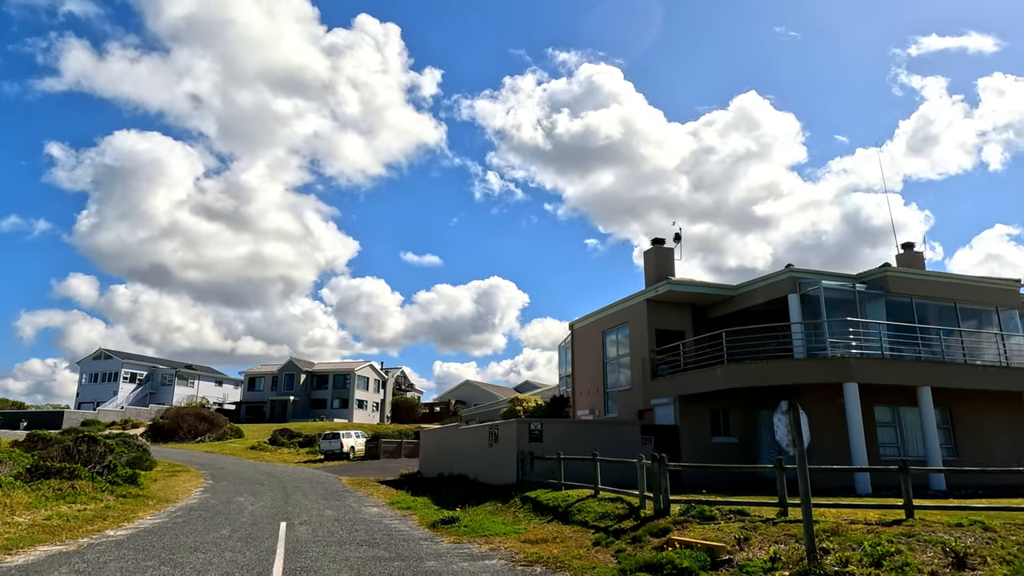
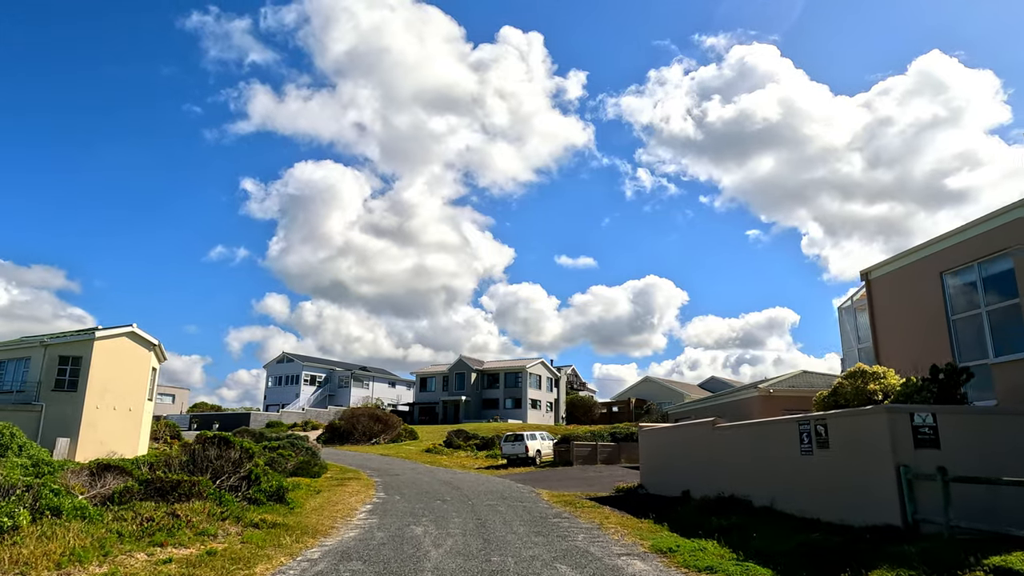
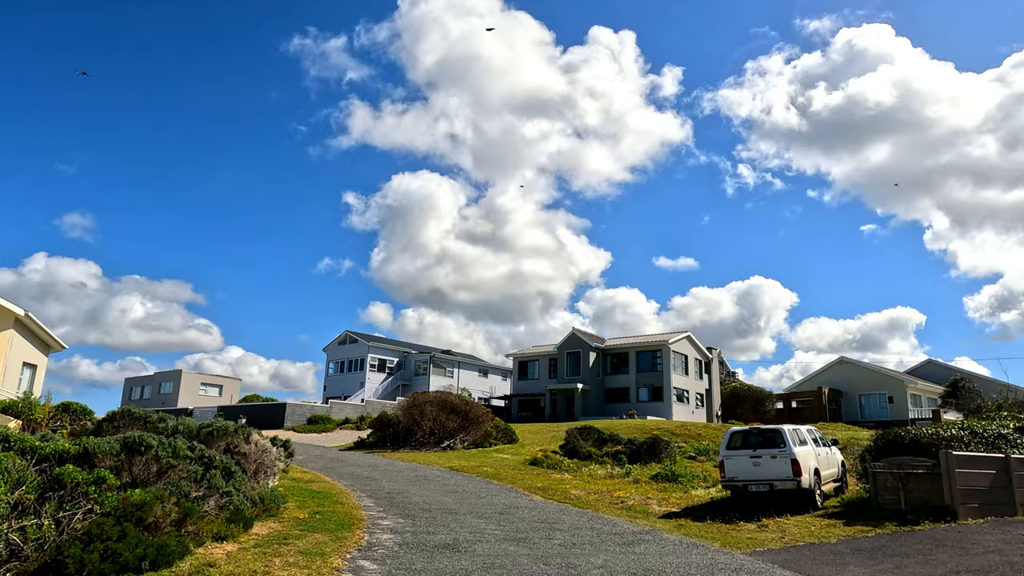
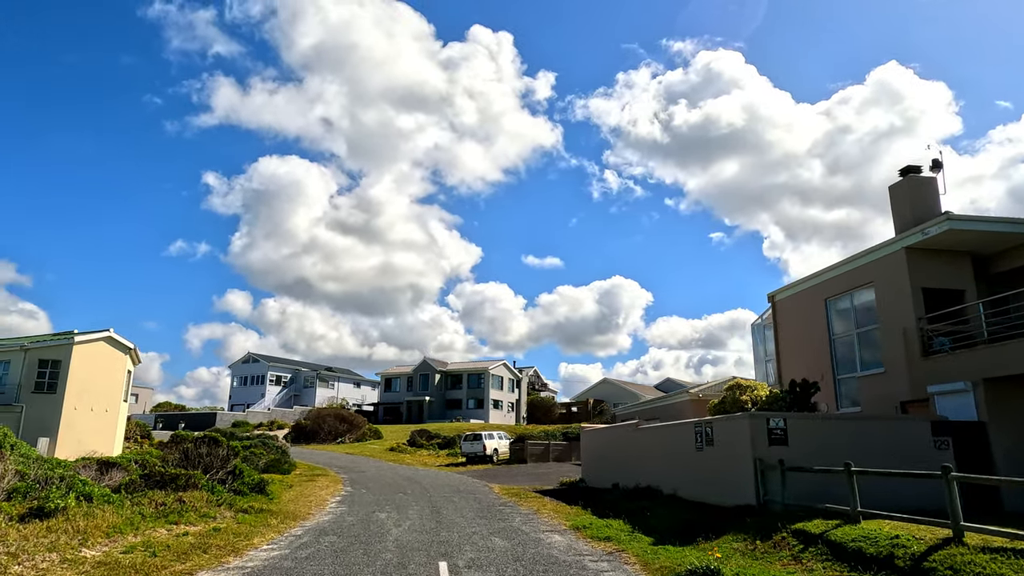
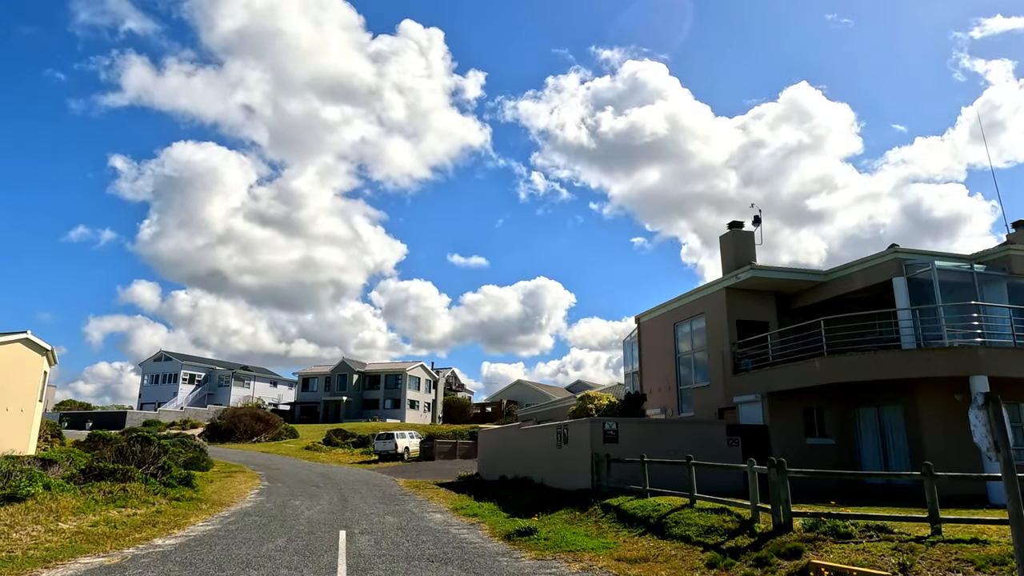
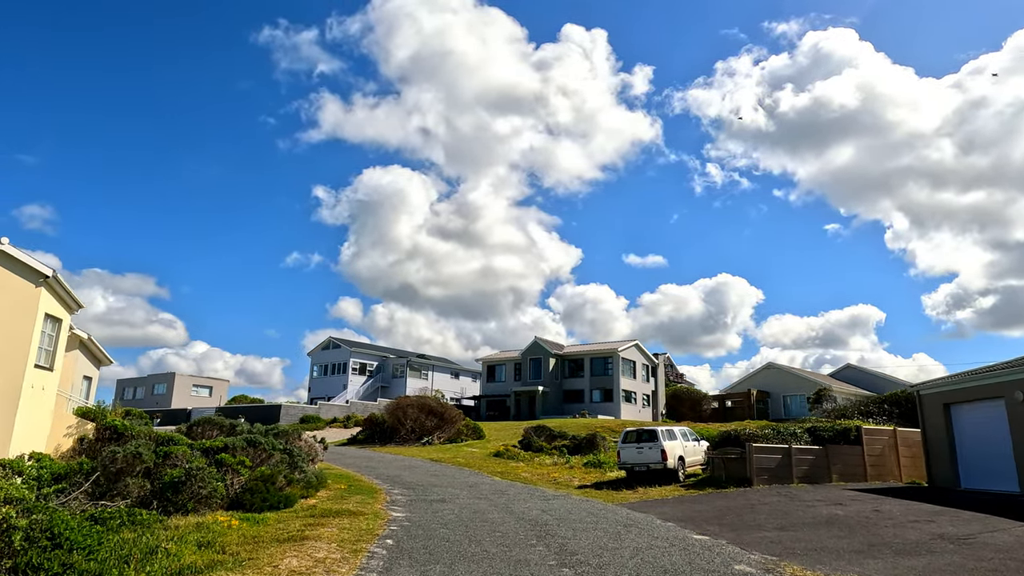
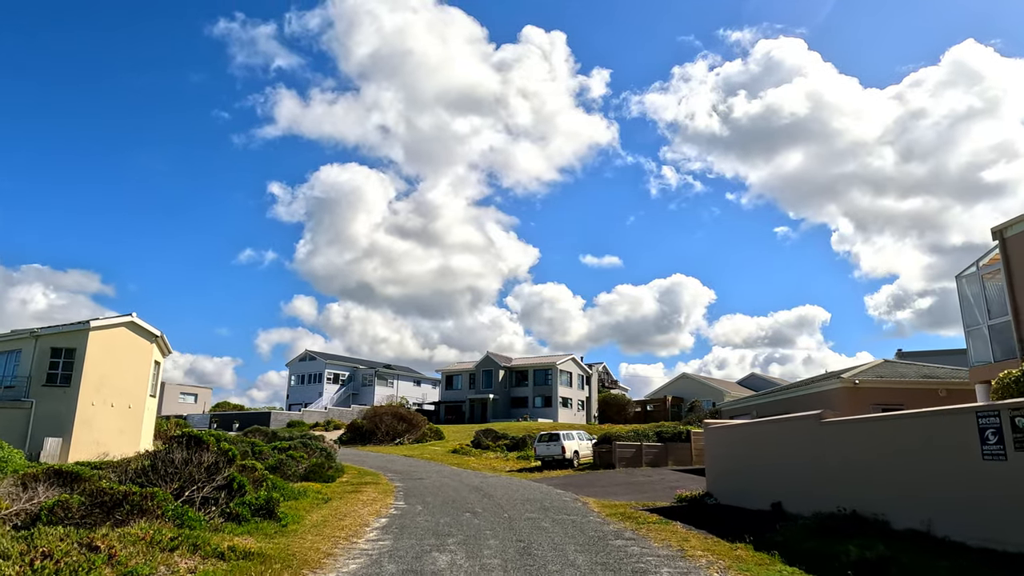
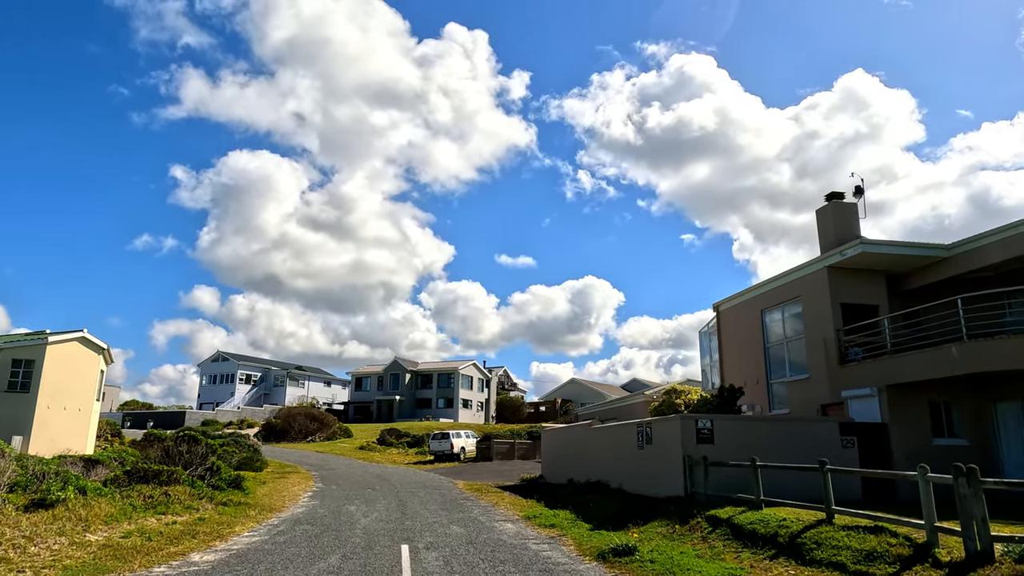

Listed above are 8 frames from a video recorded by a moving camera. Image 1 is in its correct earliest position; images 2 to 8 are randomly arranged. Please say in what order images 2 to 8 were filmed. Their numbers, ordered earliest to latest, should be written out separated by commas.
5, 8, 4, 2, 7, 6, 3
